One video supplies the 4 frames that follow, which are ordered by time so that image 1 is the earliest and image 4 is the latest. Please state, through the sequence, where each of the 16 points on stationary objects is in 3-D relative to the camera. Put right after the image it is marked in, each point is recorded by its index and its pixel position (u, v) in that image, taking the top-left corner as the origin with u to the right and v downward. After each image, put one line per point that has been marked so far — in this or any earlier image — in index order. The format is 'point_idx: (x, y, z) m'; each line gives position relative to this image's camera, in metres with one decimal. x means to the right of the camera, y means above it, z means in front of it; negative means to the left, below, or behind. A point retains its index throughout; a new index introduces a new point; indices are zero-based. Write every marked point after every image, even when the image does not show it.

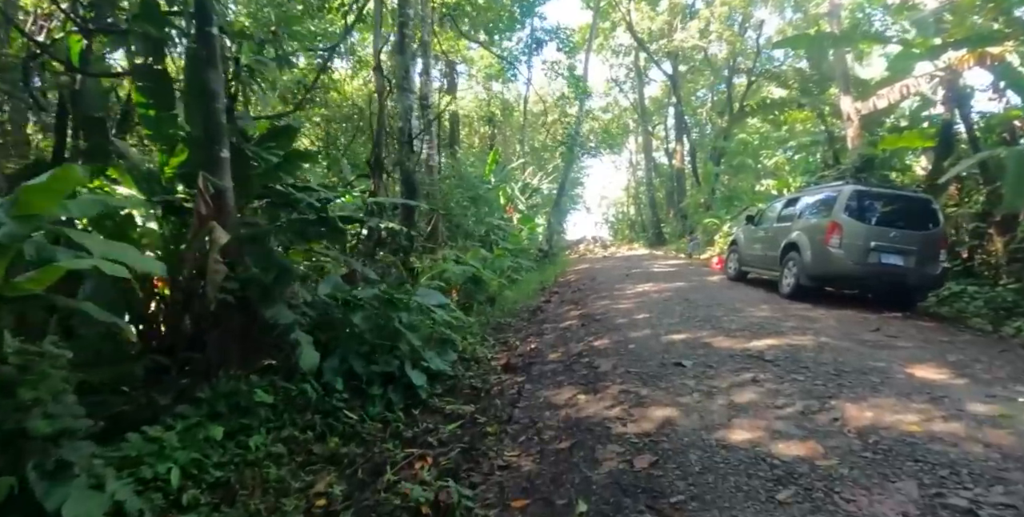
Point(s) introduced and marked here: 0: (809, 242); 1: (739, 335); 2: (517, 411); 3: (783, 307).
0: (+3.7, +0.2, +7.8) m
1: (+2.1, -0.7, +5.7) m
2: (0.0, -1.1, +4.4) m
3: (+3.1, -0.6, +7.2) m
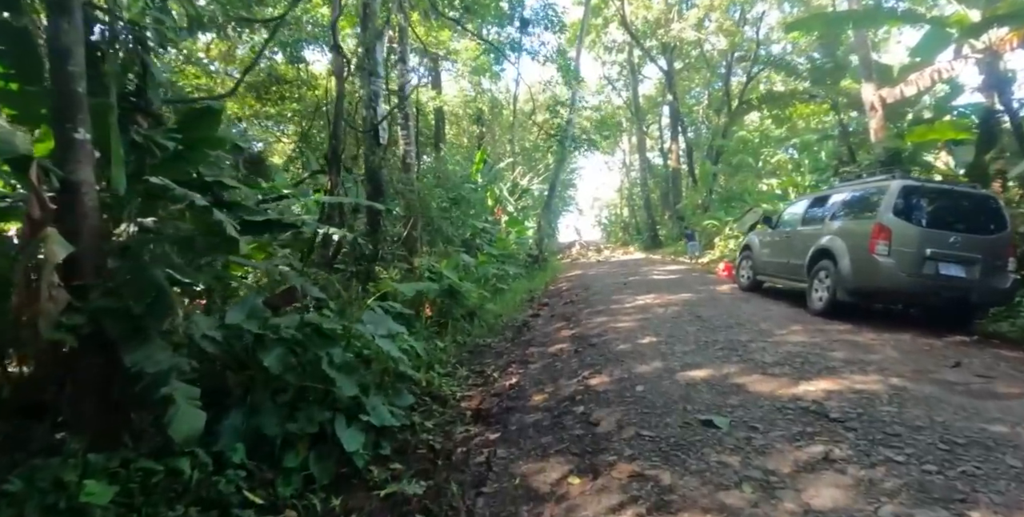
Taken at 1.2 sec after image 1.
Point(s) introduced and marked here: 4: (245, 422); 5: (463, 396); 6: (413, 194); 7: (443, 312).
0: (+3.5, +0.1, +6.5) m
1: (+1.9, -0.8, +4.4) m
2: (-0.1, -1.2, +3.1) m
3: (+2.9, -0.7, +5.9) m
4: (-1.6, -1.0, +3.7) m
5: (-0.4, -1.2, +5.2) m
6: (-1.7, +1.1, +11.0) m
7: (-0.9, -0.7, +8.4) m
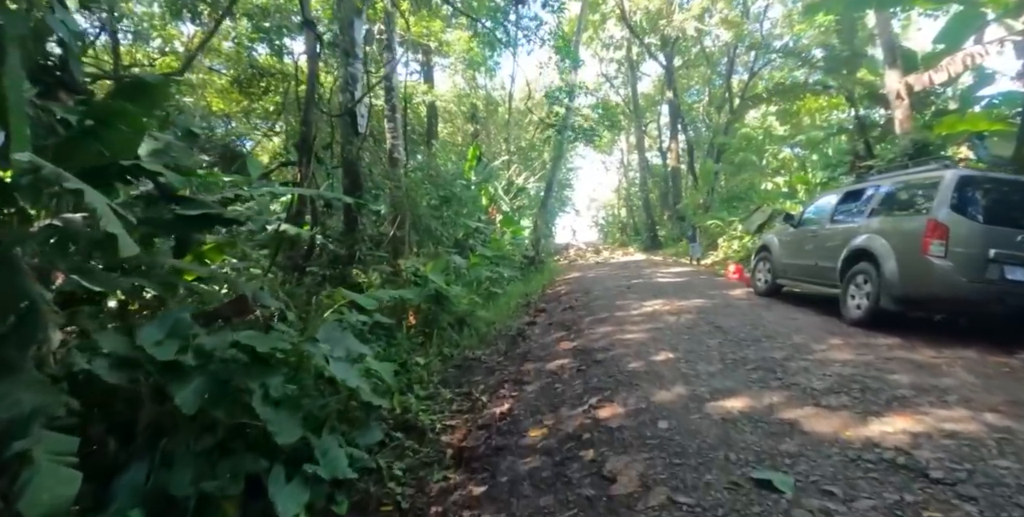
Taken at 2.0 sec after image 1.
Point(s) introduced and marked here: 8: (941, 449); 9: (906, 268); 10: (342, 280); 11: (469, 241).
0: (+3.4, +0.1, +5.6) m
1: (+1.9, -0.8, +3.5) m
2: (-0.2, -1.2, +2.2) m
3: (+2.9, -0.7, +5.0) m
4: (-1.6, -1.0, +2.8) m
5: (-0.5, -1.2, +4.4) m
6: (-1.8, +1.1, +10.1) m
7: (-1.0, -0.7, +7.5) m
8: (+1.9, -0.8, +2.8) m
9: (+3.4, -0.1, +5.4) m
10: (-2.0, -0.3, +7.2) m
11: (-0.9, +0.4, +13.2) m
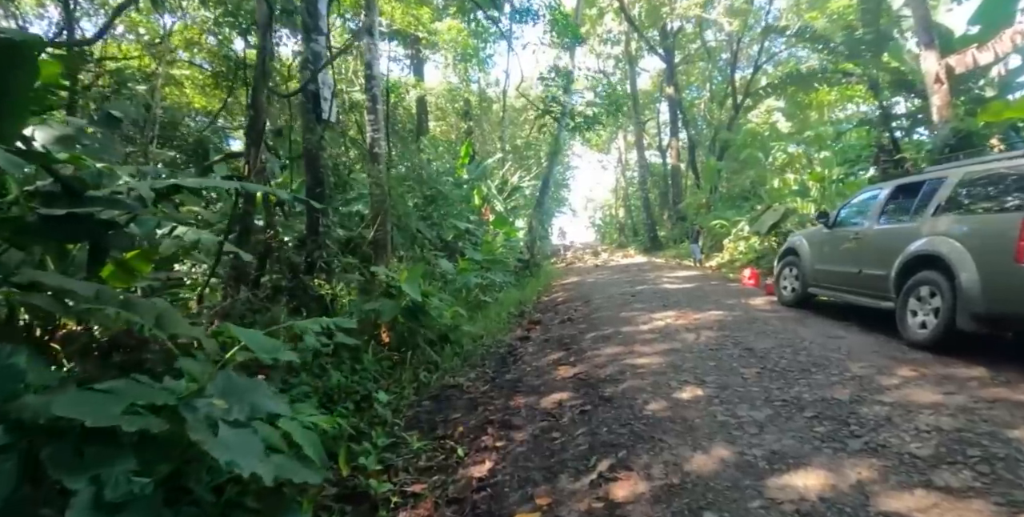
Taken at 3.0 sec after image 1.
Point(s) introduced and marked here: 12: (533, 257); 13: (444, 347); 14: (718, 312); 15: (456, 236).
0: (+3.3, 0.0, +4.5) m
1: (+1.8, -0.9, +2.4) m
2: (-0.3, -1.3, +1.1) m
3: (+2.8, -0.7, +3.9) m
4: (-1.7, -1.1, +1.7) m
5: (-0.6, -1.3, +3.3) m
6: (-2.0, +1.0, +9.0) m
7: (-1.1, -0.8, +6.4) m
8: (+1.8, -0.9, +1.7) m
9: (+3.3, -0.1, +4.3) m
10: (-2.1, -0.3, +6.1) m
11: (-1.0, +0.3, +12.1) m
12: (+0.5, +0.1, +16.5) m
13: (-0.7, -0.9, +6.7) m
14: (+2.4, -0.6, +7.2) m
15: (-1.1, +0.4, +12.1) m
